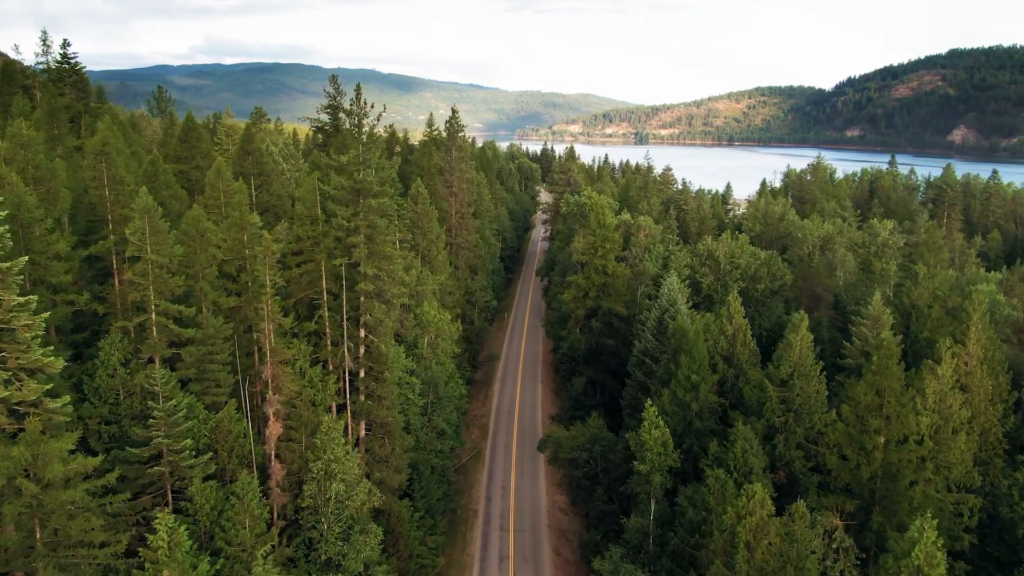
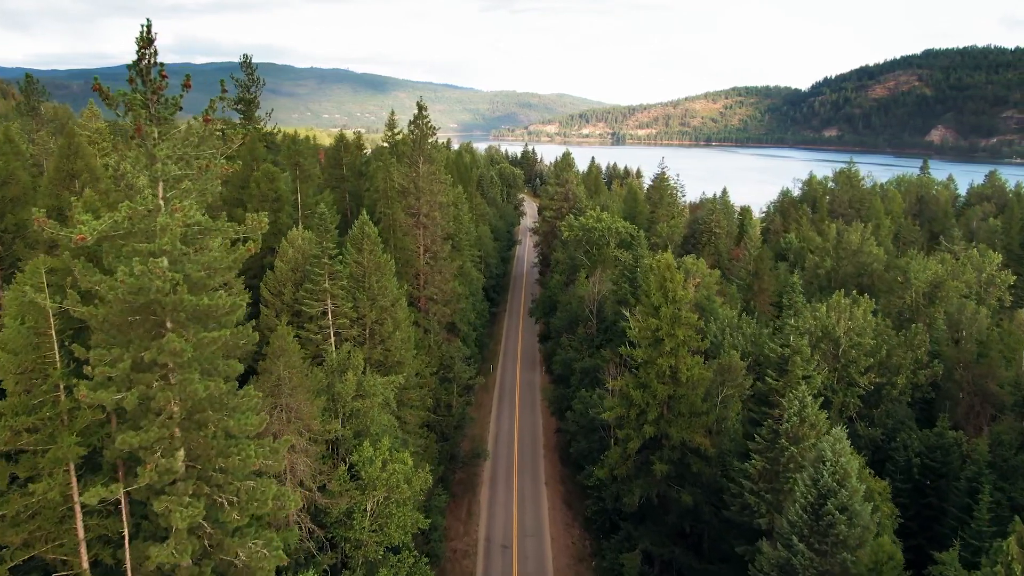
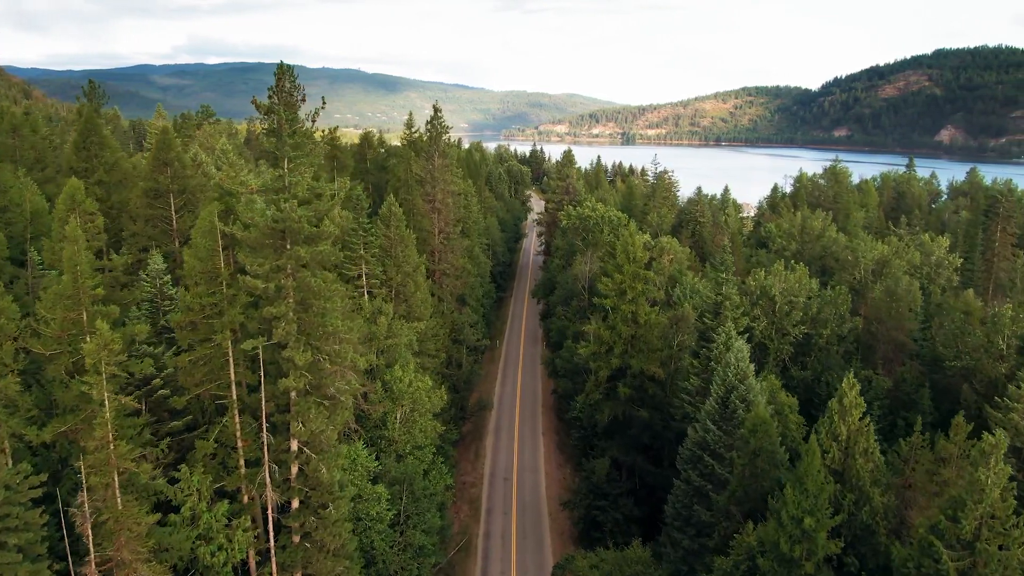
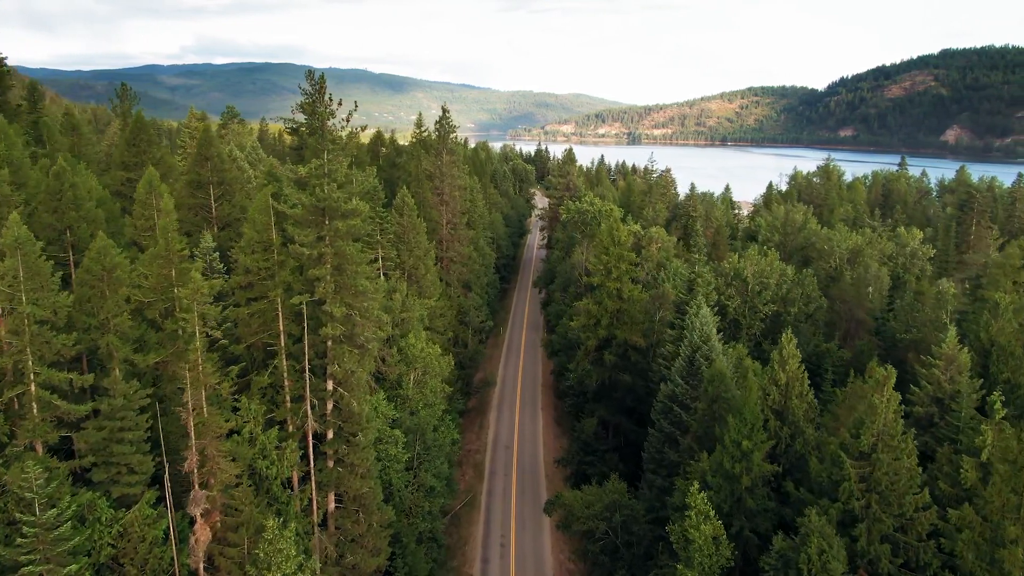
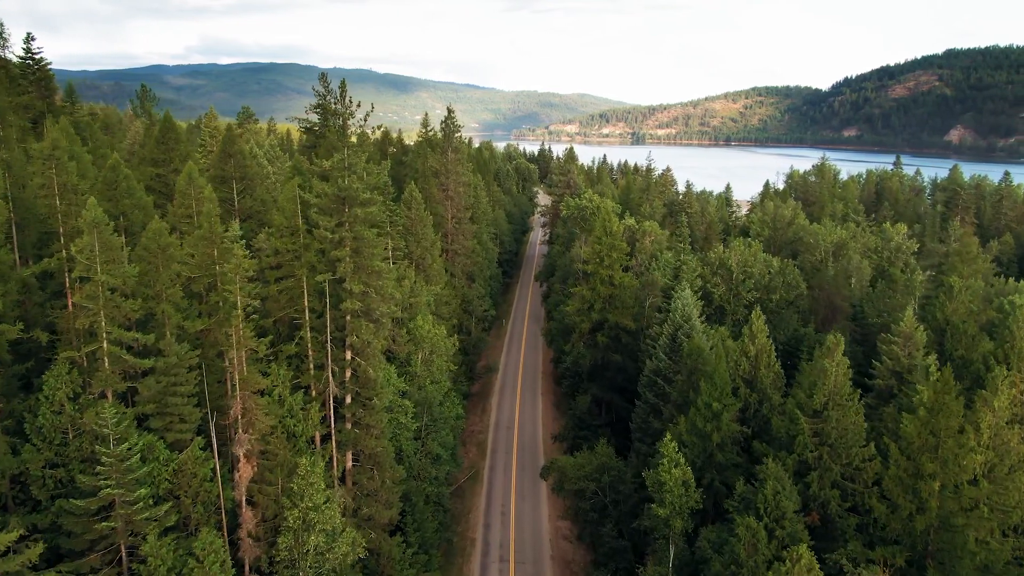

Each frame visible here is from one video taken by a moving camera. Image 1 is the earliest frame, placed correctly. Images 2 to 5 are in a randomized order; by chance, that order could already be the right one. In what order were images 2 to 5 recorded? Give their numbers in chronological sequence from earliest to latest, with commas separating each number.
5, 4, 3, 2
